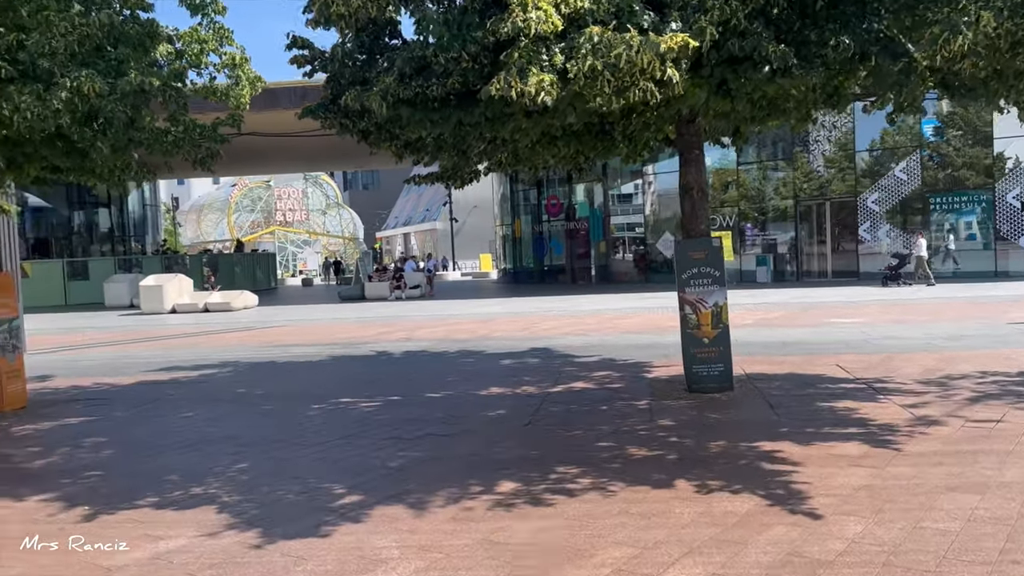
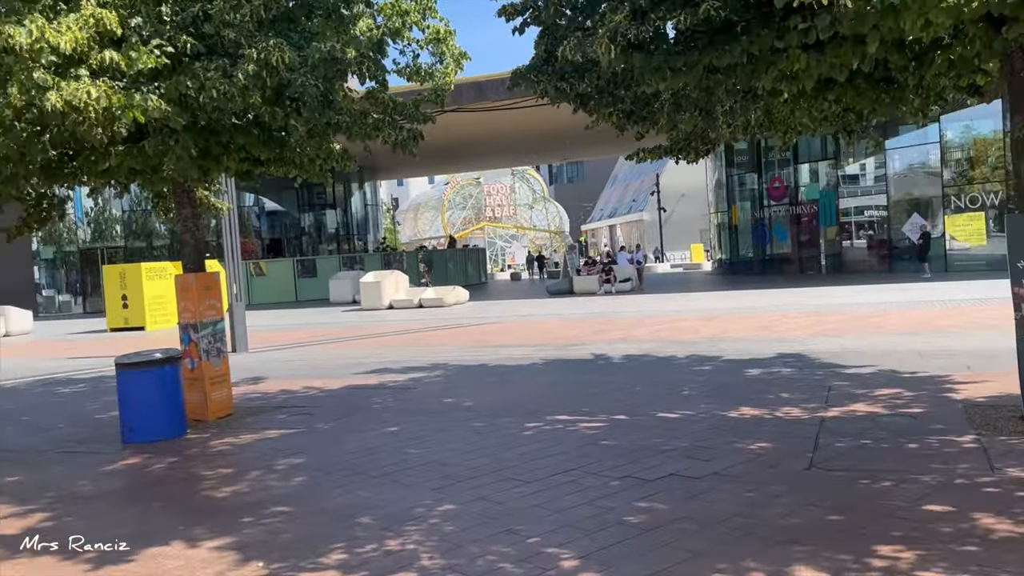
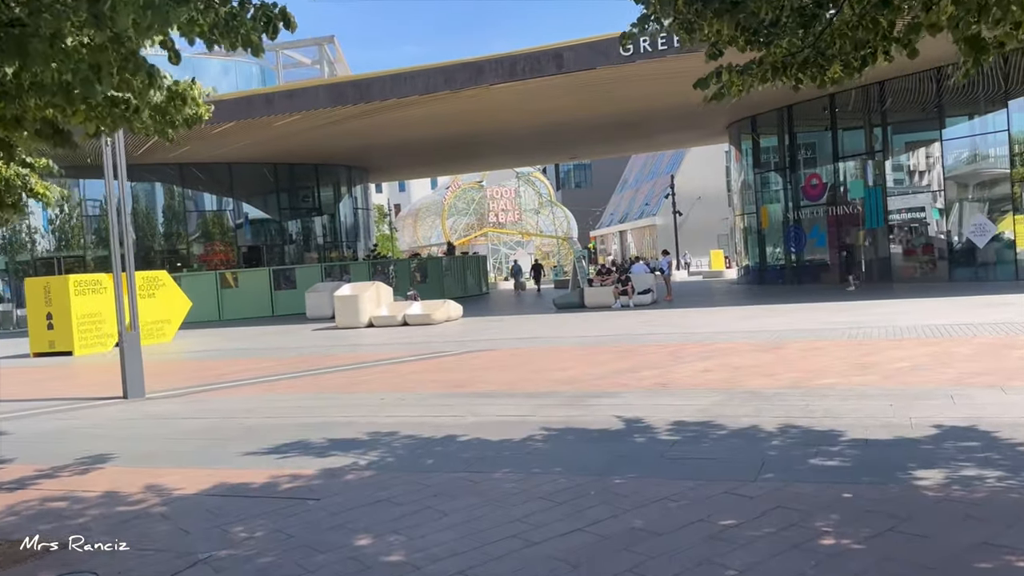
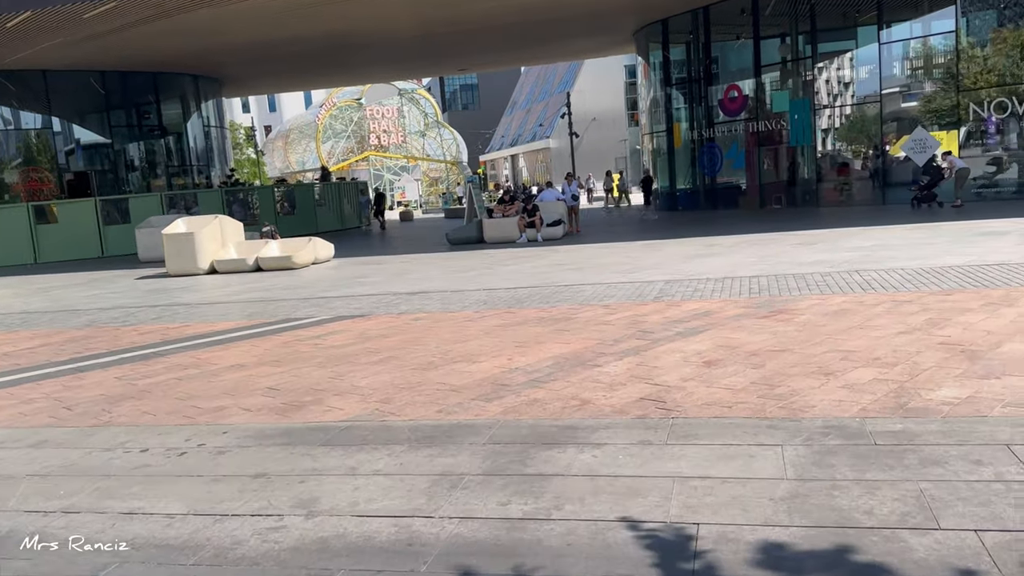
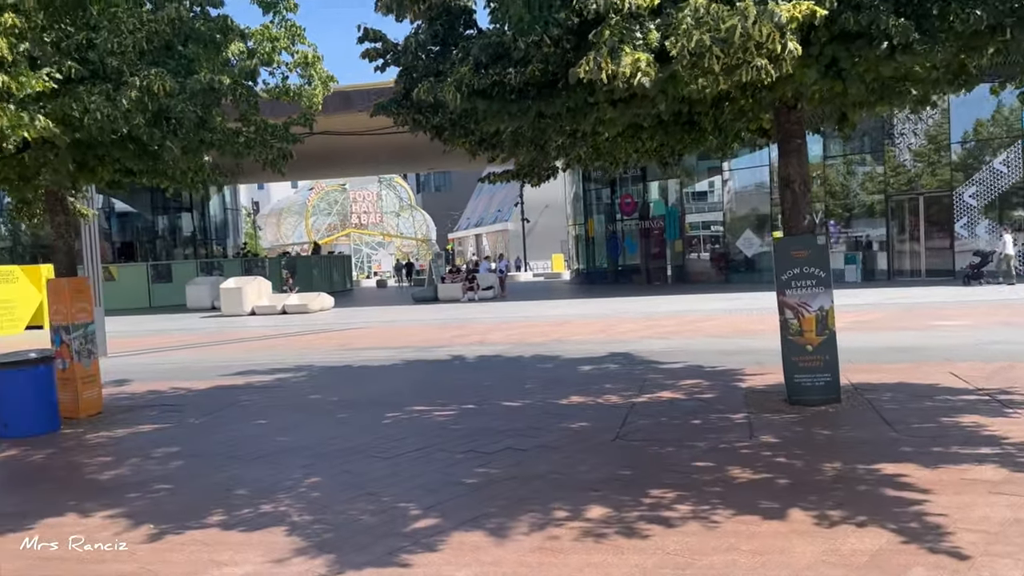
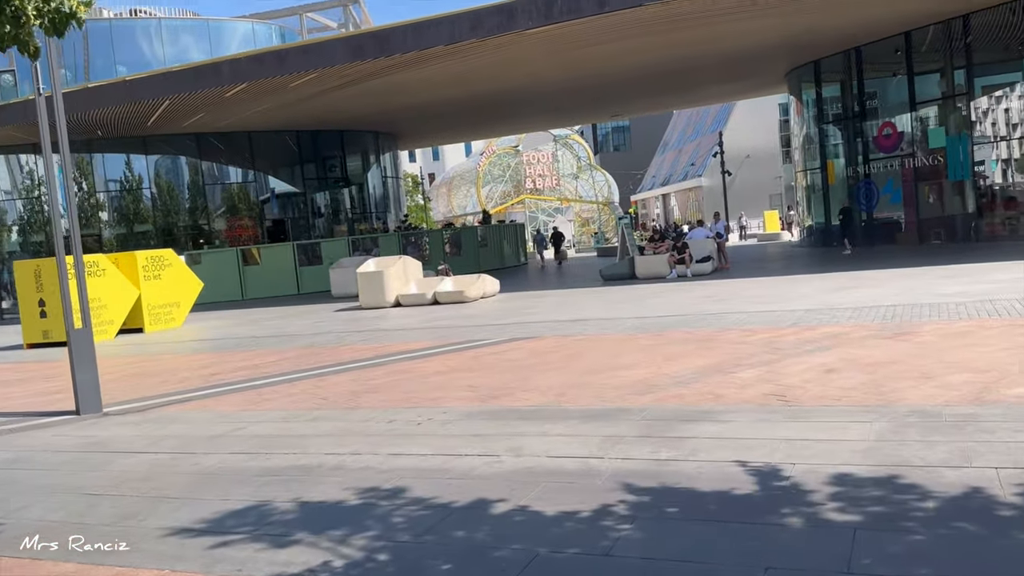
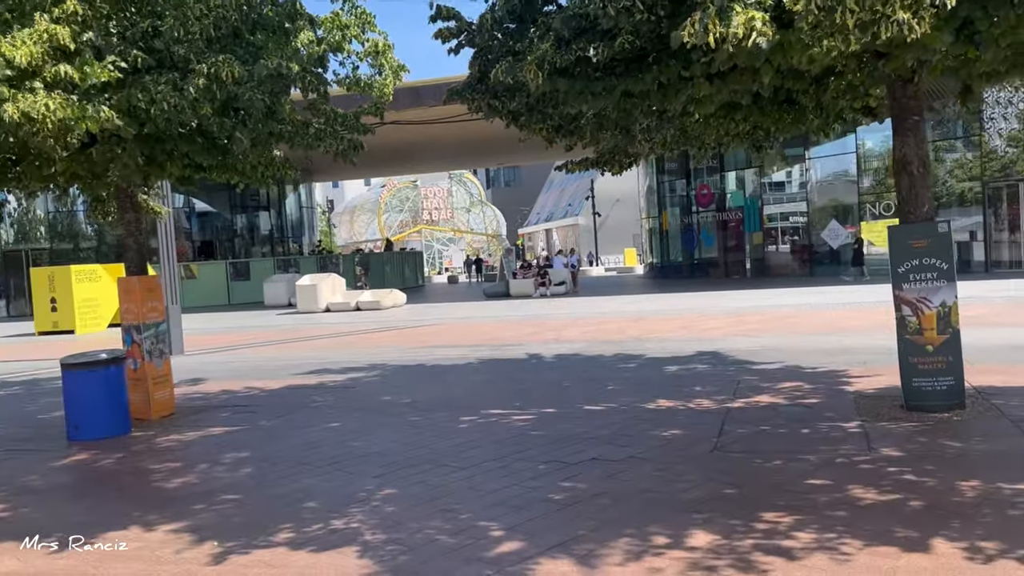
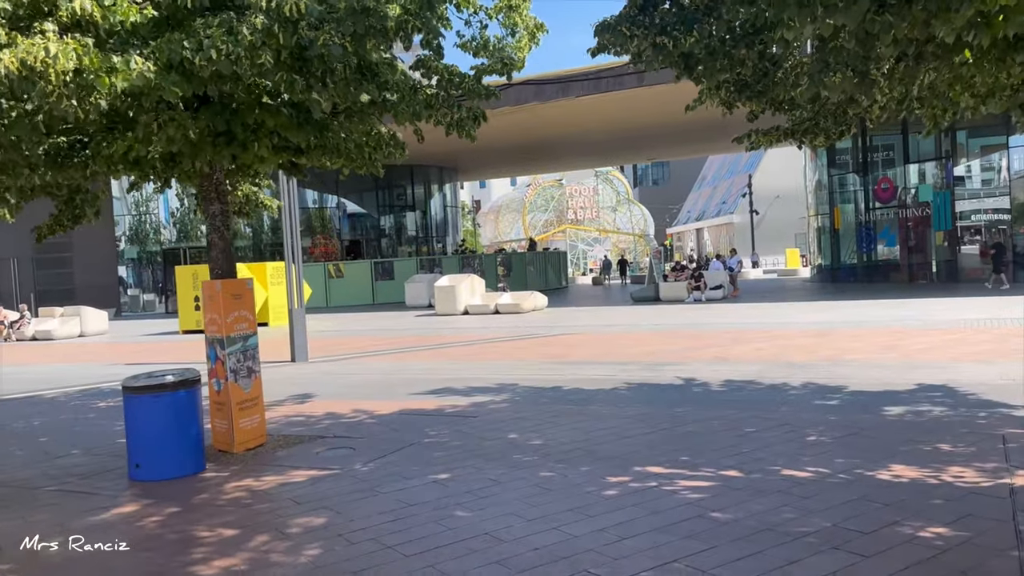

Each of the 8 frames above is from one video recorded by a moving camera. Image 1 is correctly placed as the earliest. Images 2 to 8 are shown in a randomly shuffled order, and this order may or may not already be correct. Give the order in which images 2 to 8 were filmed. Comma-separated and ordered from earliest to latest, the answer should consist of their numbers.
5, 7, 2, 8, 3, 6, 4
